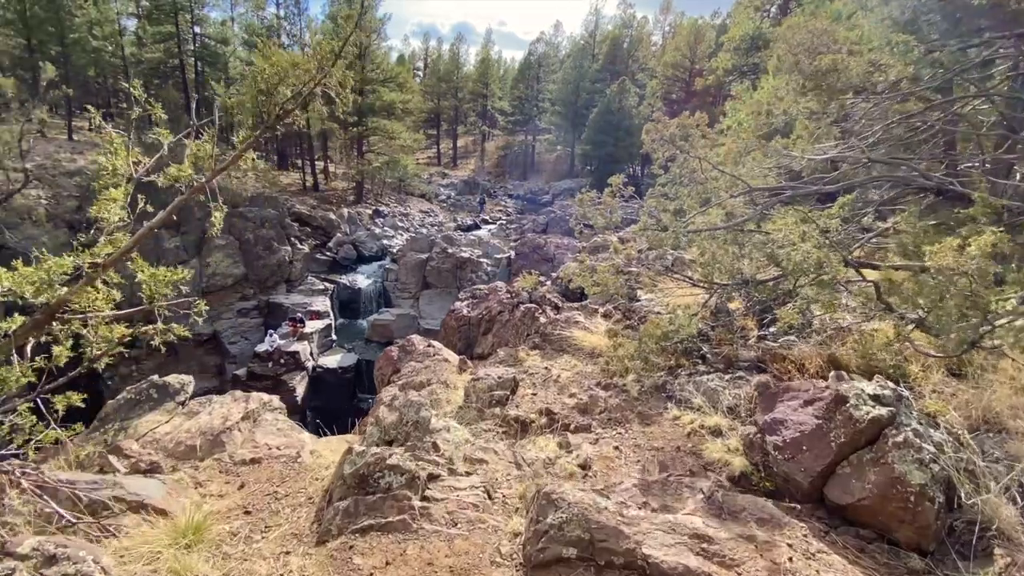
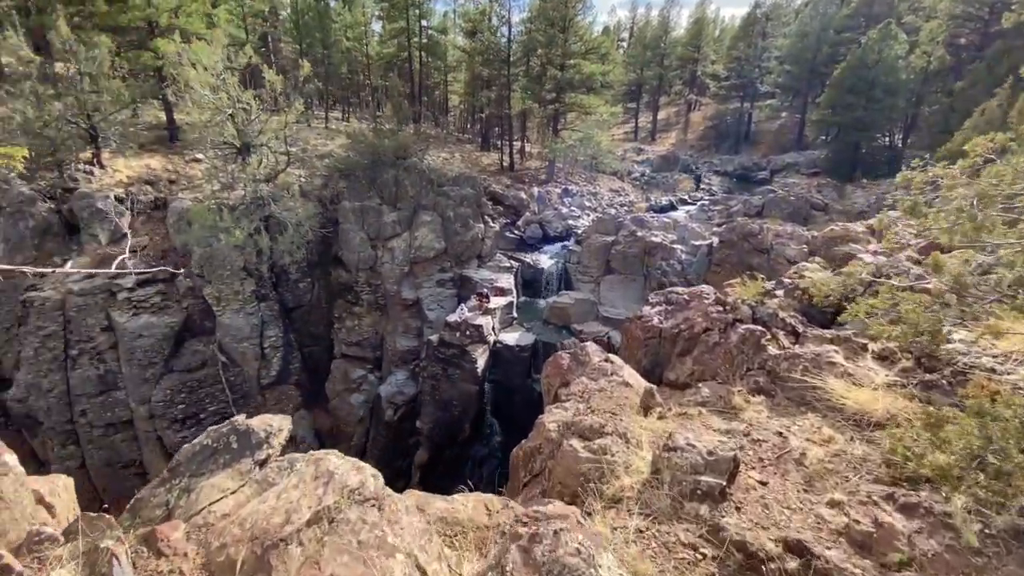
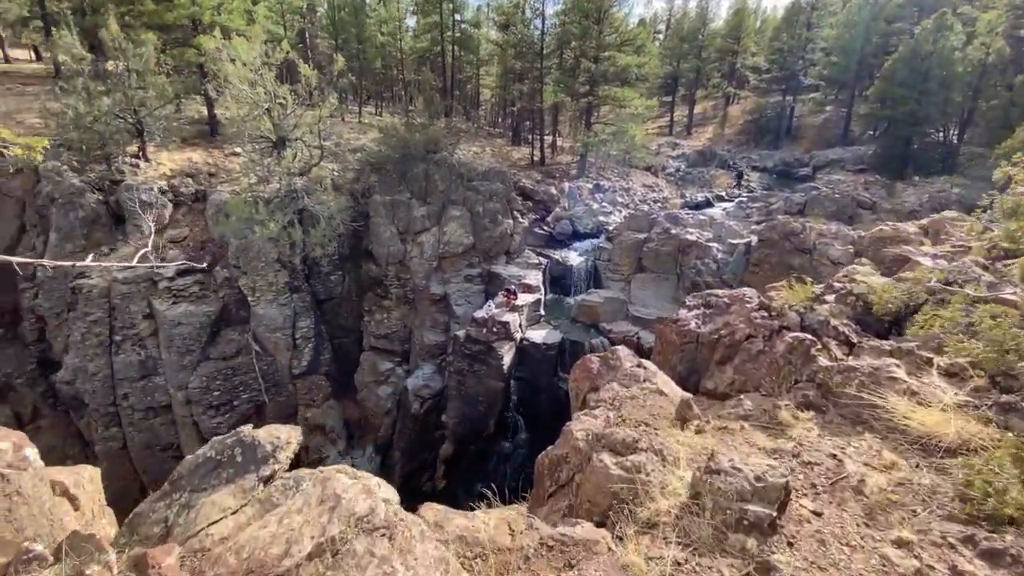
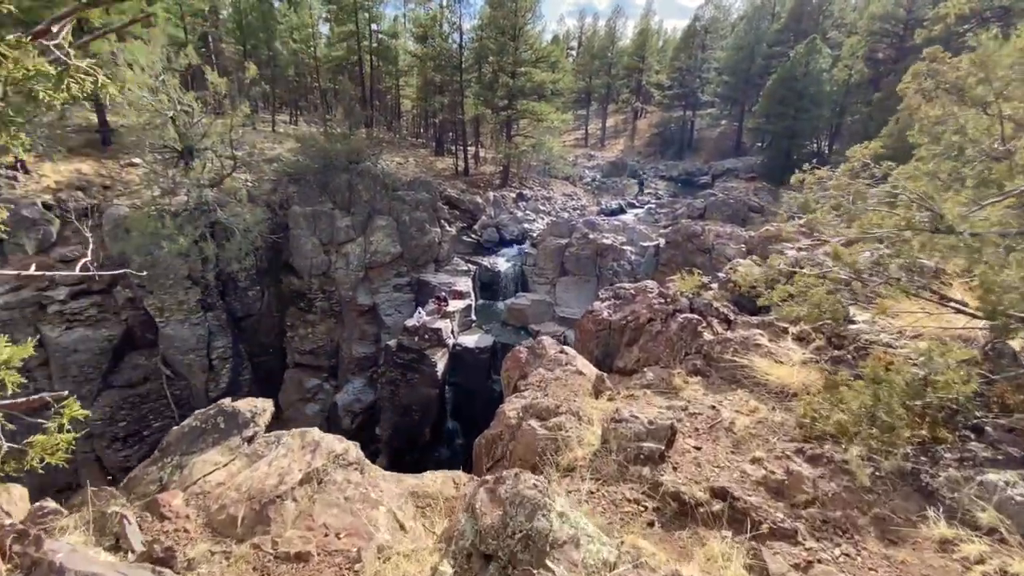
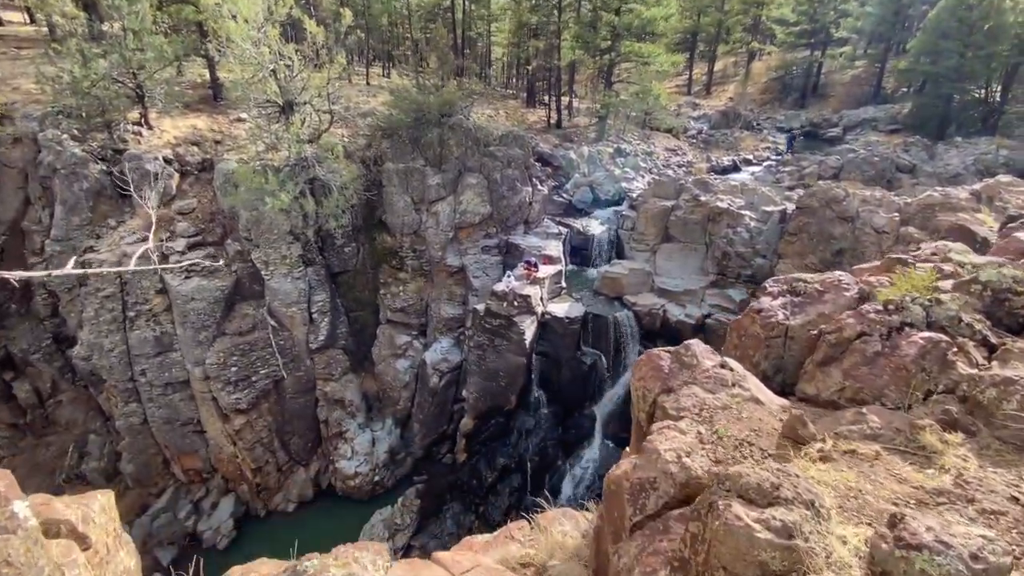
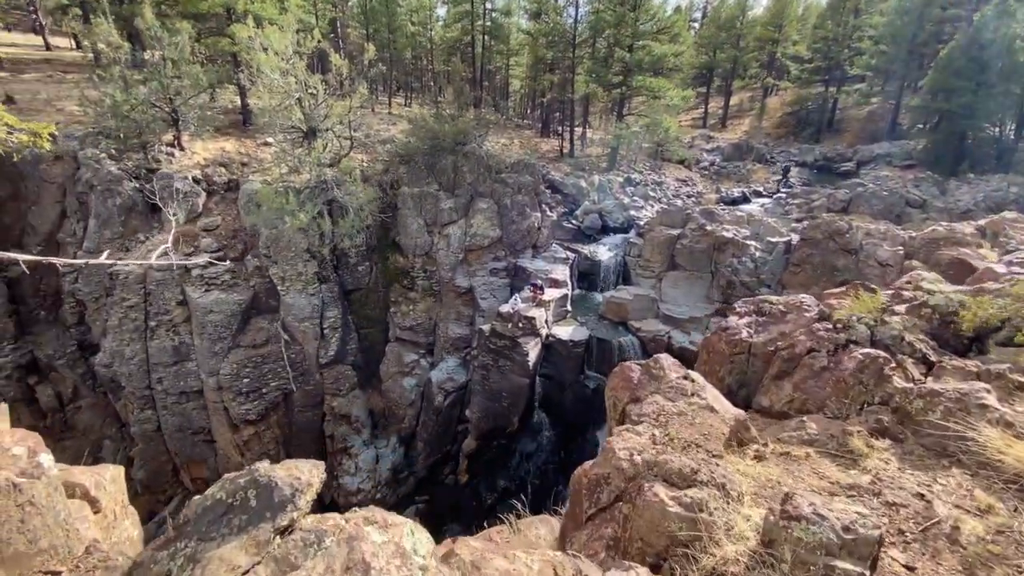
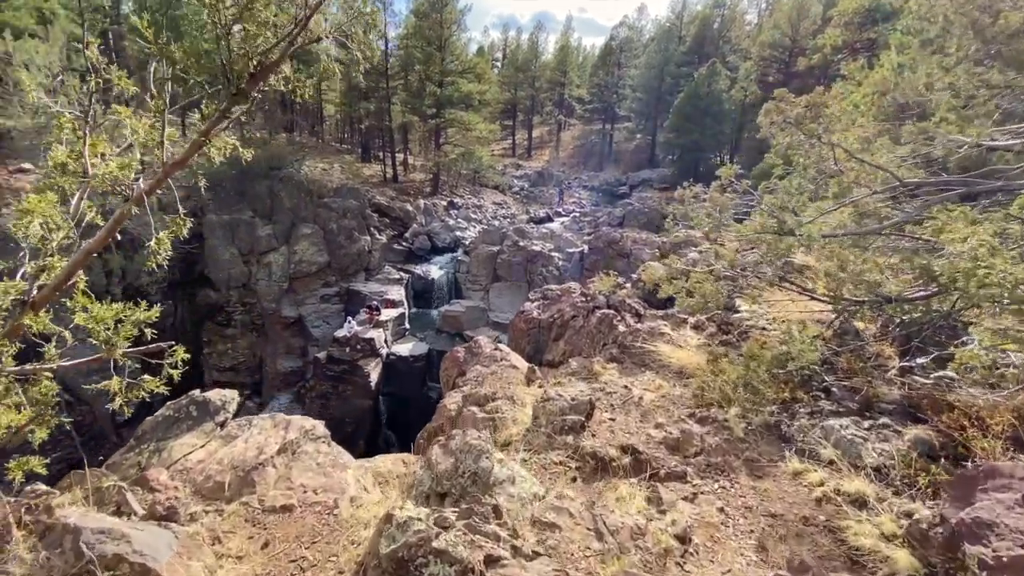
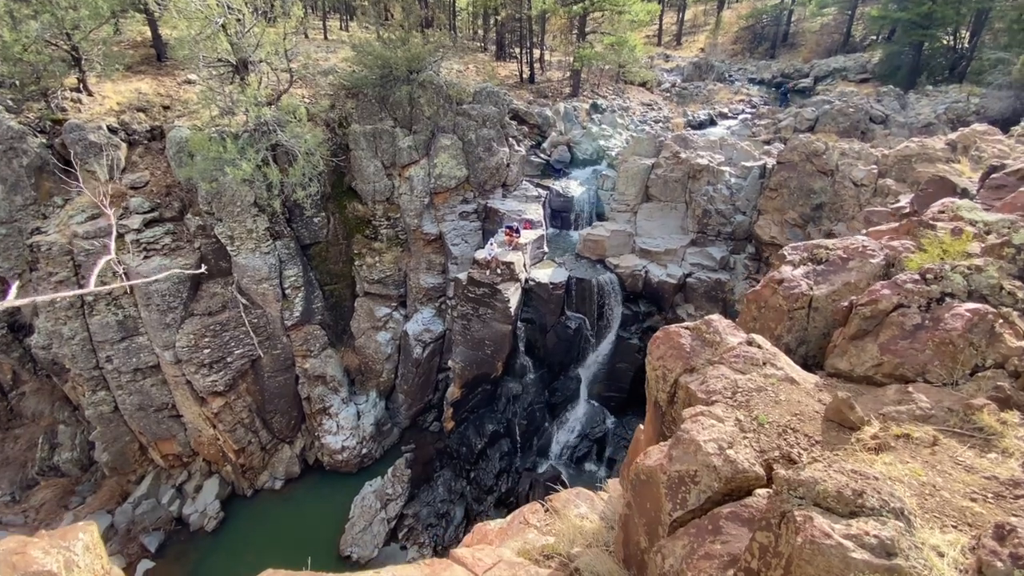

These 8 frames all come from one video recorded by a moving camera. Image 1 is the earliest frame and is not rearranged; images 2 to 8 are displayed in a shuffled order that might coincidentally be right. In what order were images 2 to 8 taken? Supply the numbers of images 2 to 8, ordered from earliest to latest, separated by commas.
7, 4, 2, 3, 6, 5, 8
